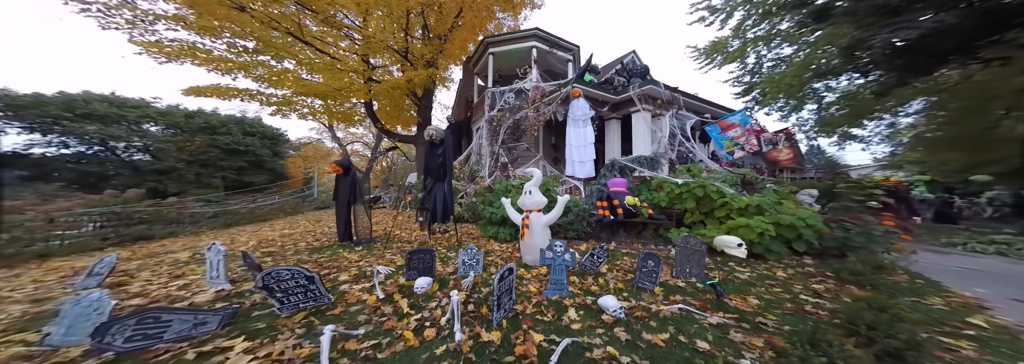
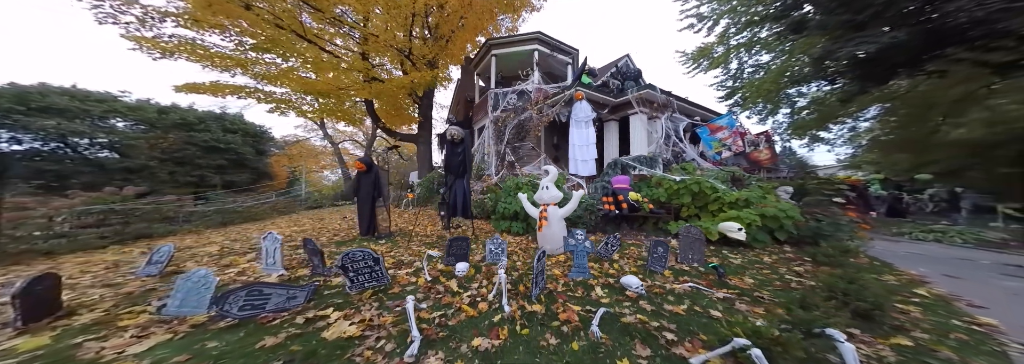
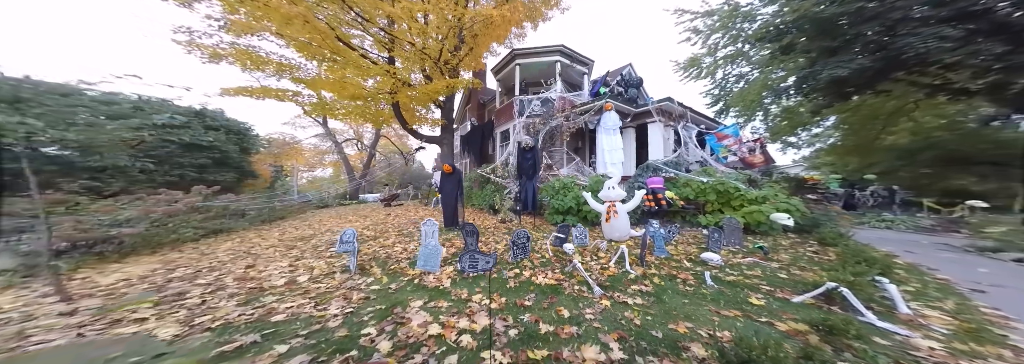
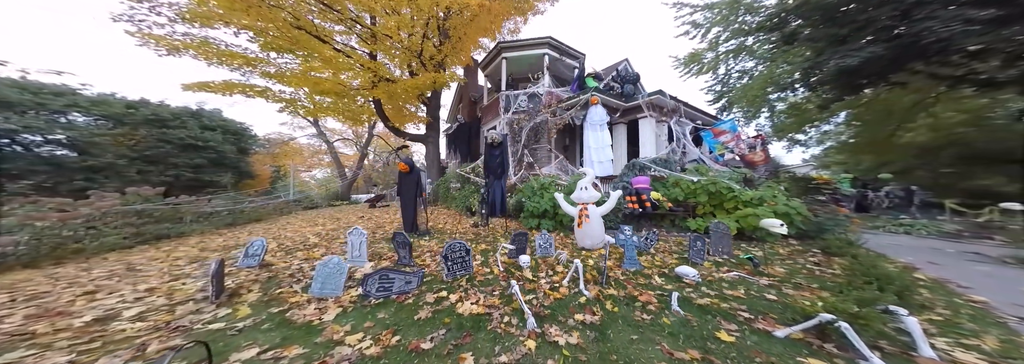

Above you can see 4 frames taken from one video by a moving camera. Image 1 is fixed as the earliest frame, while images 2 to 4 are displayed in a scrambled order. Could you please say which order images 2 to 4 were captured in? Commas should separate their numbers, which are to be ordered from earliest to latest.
2, 4, 3
